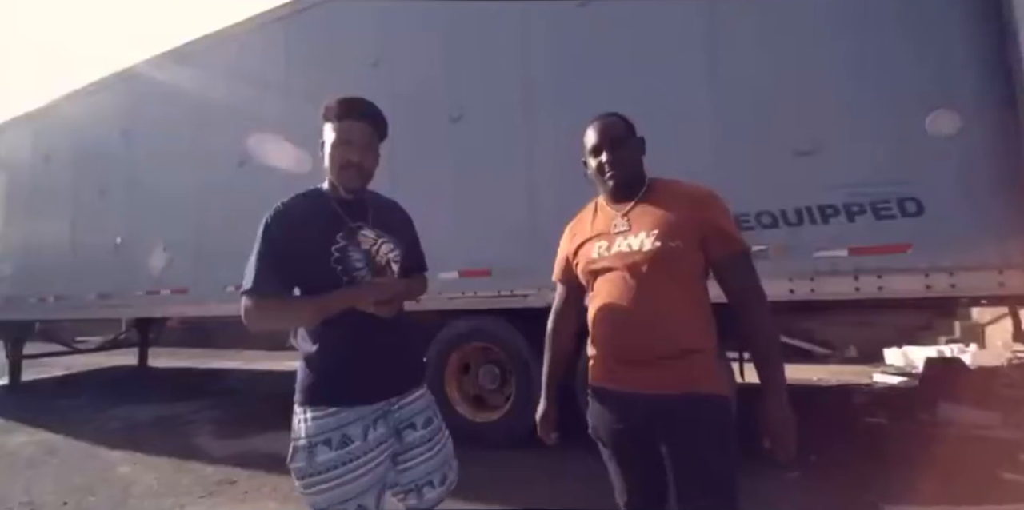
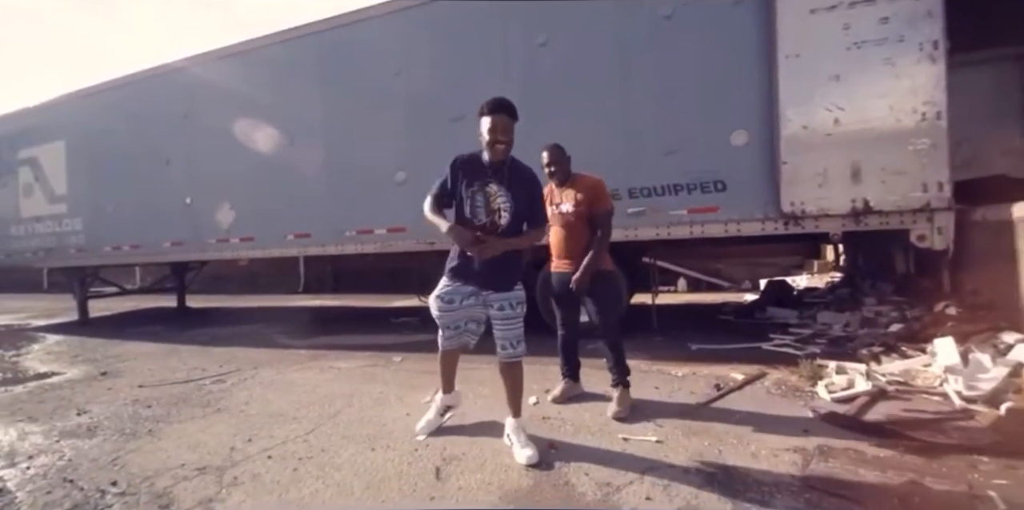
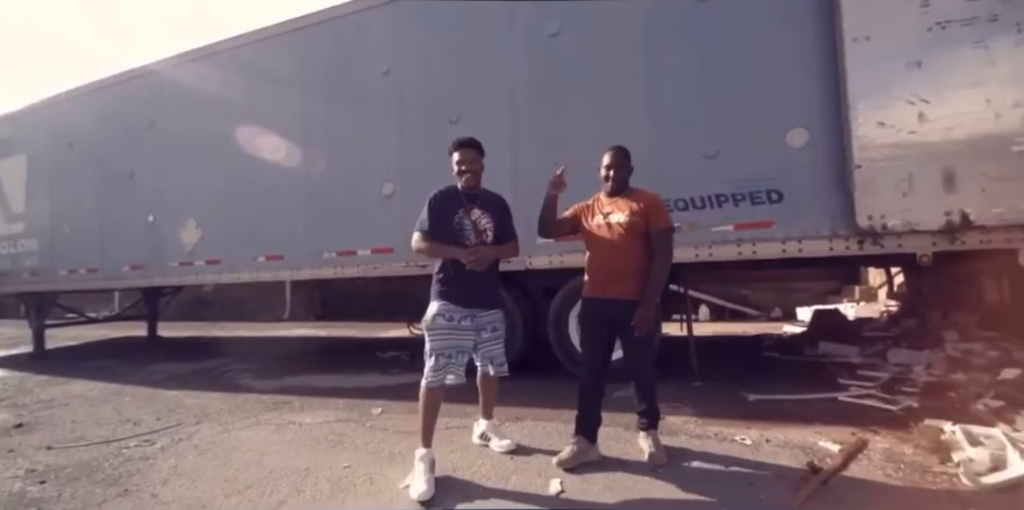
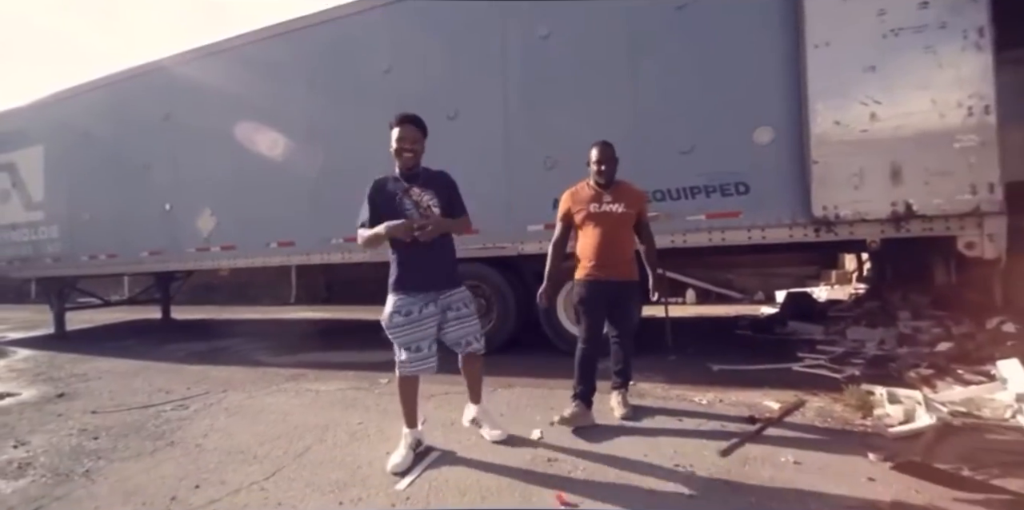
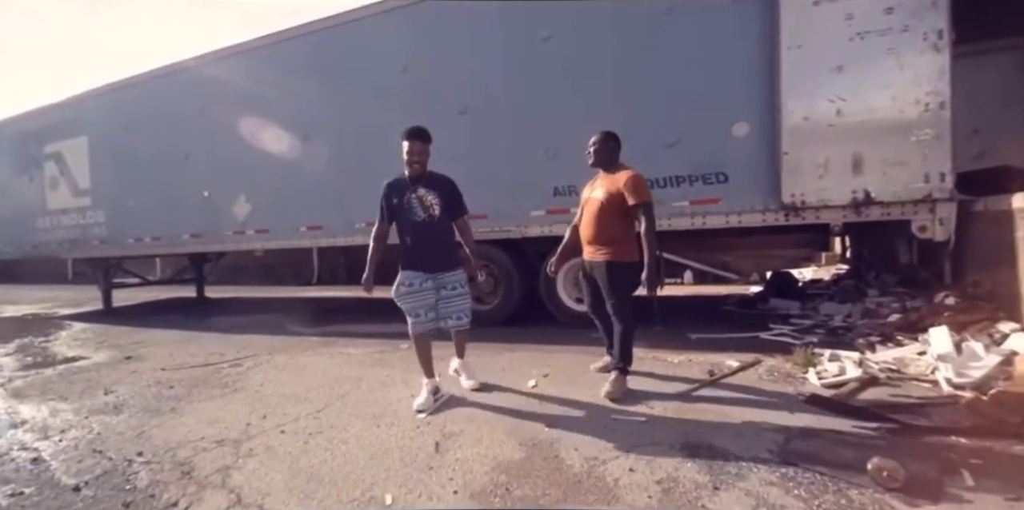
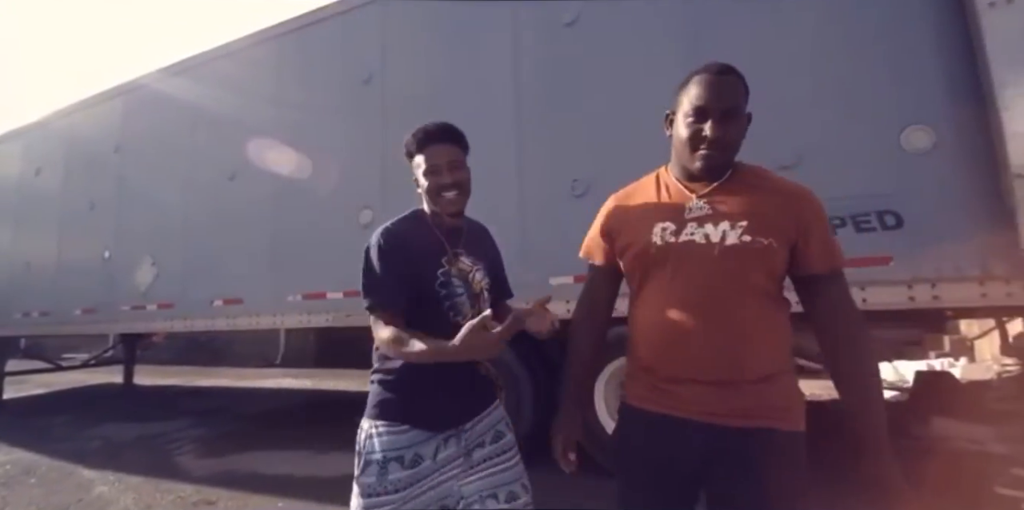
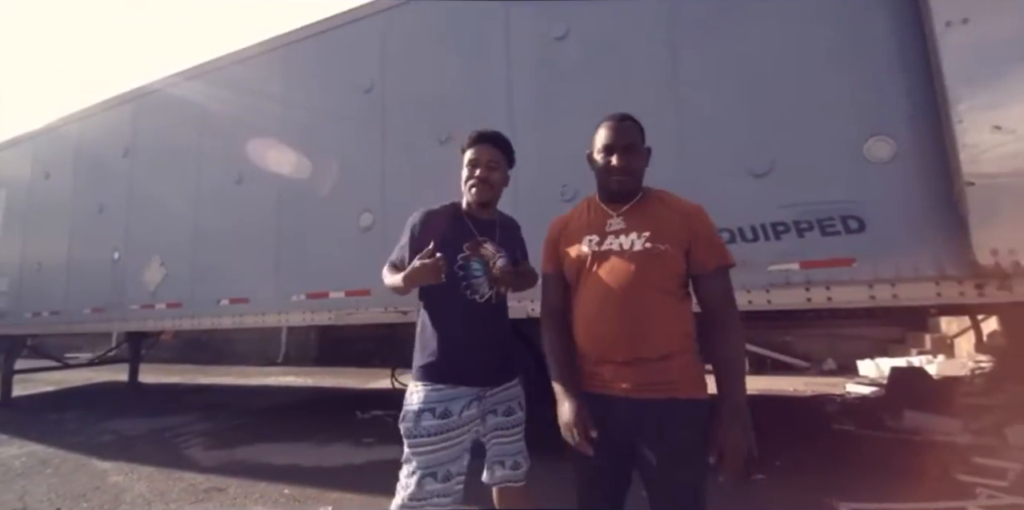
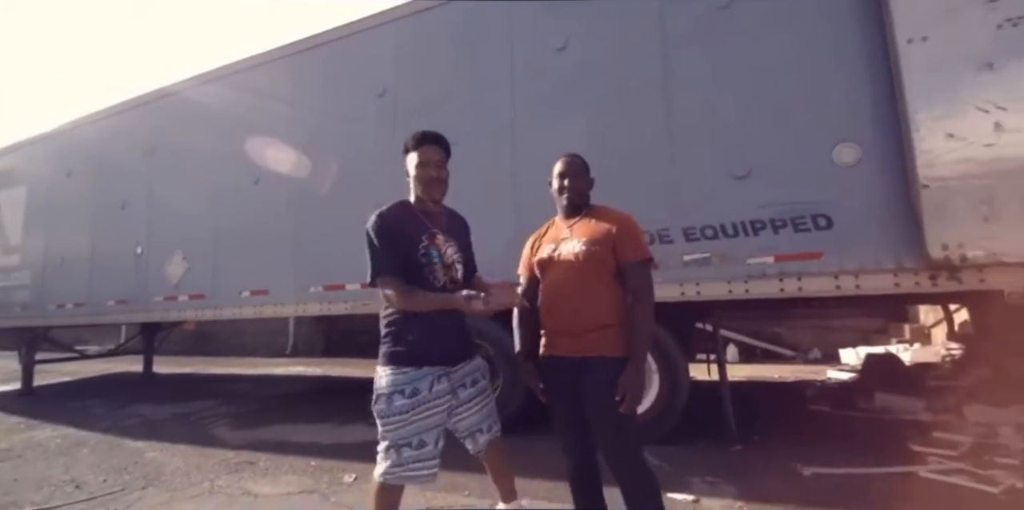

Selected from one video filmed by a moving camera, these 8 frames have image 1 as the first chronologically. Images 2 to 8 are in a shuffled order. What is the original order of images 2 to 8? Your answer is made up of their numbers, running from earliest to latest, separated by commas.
6, 7, 8, 3, 4, 2, 5
